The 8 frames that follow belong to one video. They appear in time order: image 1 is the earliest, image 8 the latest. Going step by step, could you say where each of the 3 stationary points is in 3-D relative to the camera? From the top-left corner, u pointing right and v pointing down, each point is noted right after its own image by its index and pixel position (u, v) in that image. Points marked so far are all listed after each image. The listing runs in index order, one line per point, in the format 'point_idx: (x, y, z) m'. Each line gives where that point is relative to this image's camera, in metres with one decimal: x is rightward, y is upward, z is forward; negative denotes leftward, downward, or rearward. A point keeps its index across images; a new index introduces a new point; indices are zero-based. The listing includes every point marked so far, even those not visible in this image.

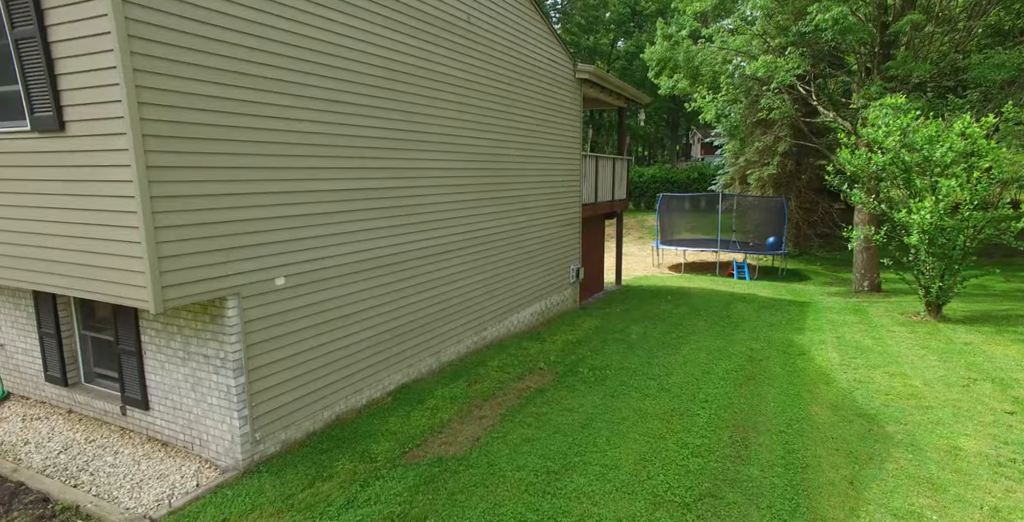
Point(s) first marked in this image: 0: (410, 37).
0: (-1.1, +2.6, +6.9) m
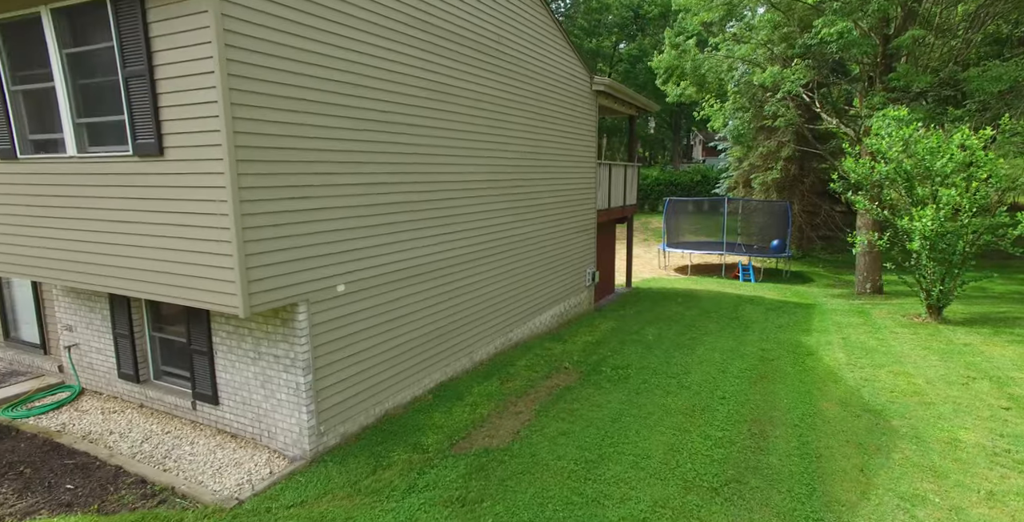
0: (-0.7, +2.5, +7.4) m
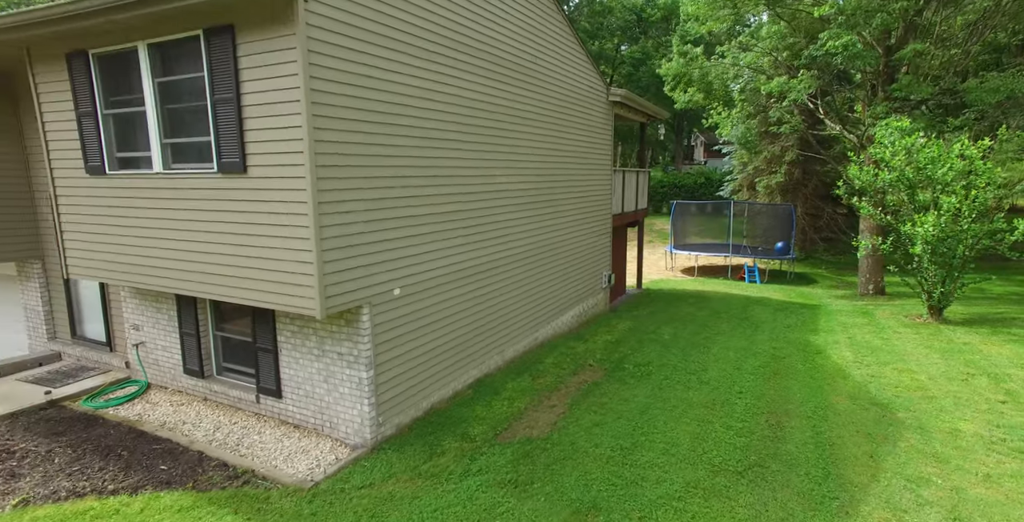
0: (-0.3, +2.4, +8.0) m
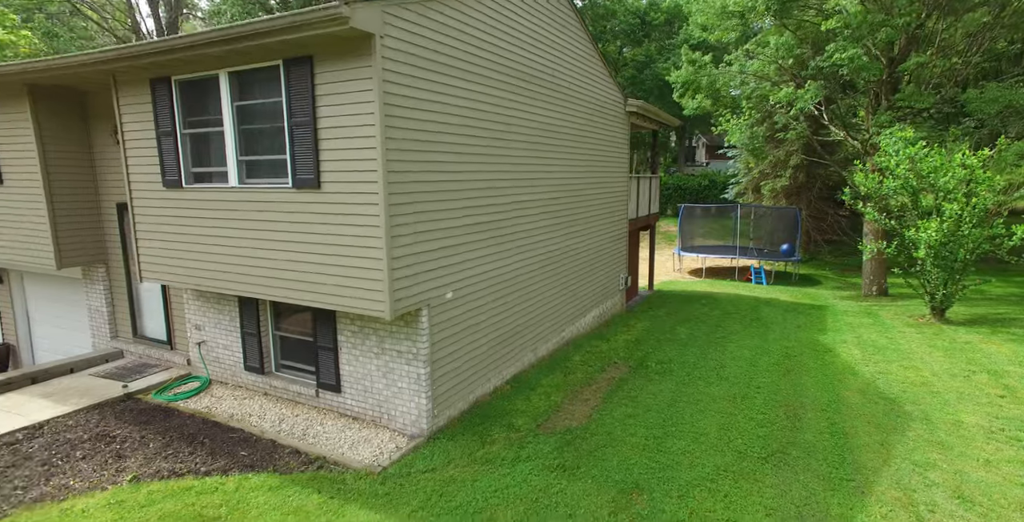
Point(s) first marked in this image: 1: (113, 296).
0: (+0.2, +2.4, +8.7) m
1: (-6.7, -0.6, +10.1) m
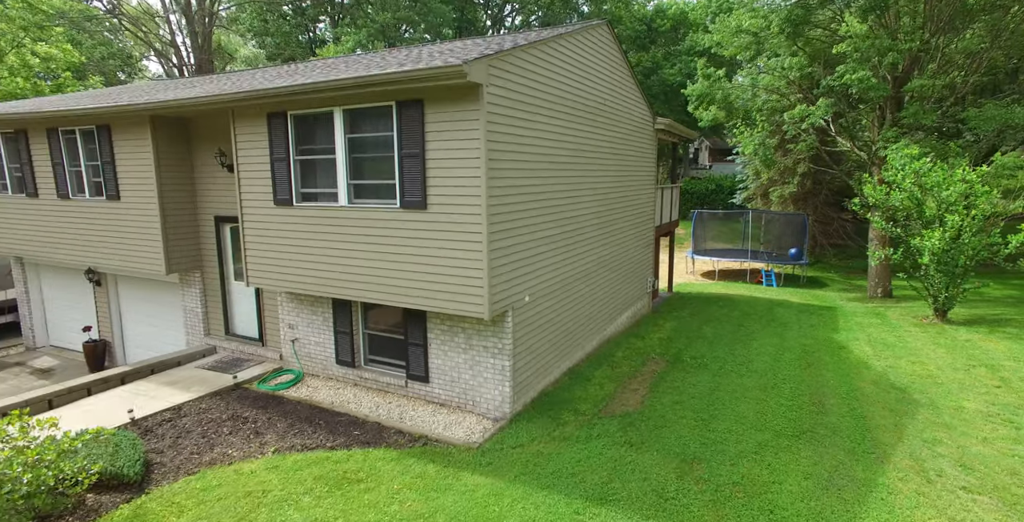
0: (+1.1, +2.3, +9.9) m
1: (-5.8, -0.7, +11.3) m
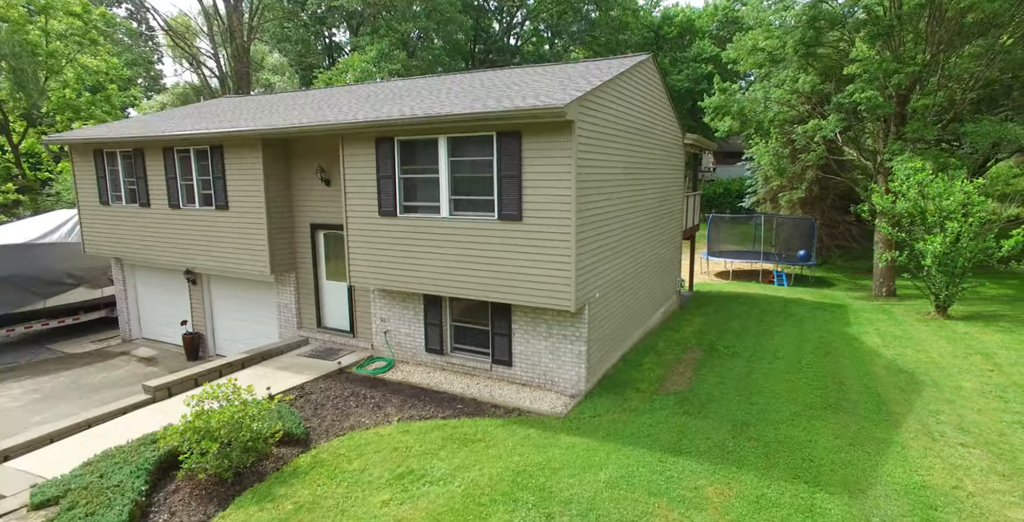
0: (+2.4, +2.2, +11.5) m
1: (-4.6, -0.8, +13.0) m
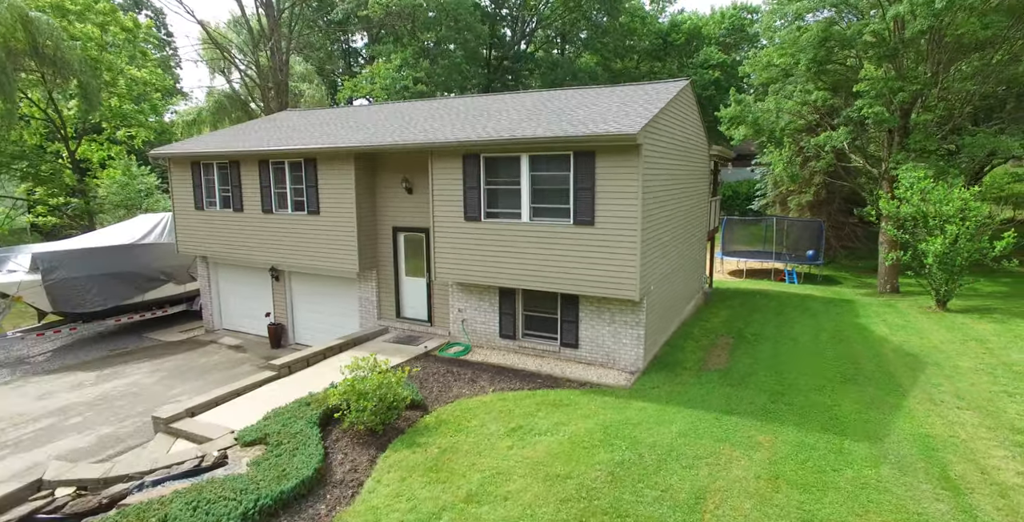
0: (+3.7, +2.2, +13.4) m
1: (-3.2, -0.7, +14.8) m
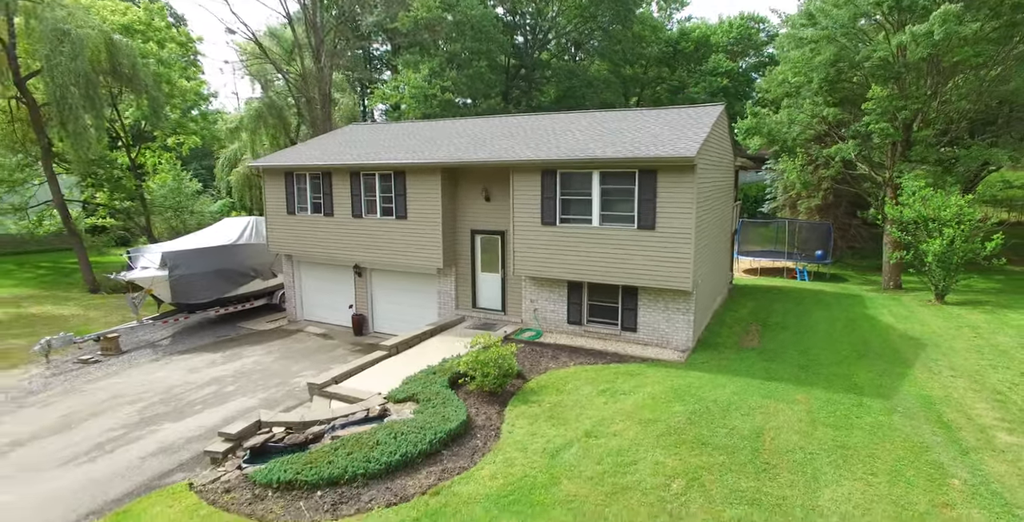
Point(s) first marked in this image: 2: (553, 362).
0: (+5.4, +2.3, +15.8) m
1: (-1.5, -0.7, +17.3) m
2: (+0.9, -2.2, +13.3) m
